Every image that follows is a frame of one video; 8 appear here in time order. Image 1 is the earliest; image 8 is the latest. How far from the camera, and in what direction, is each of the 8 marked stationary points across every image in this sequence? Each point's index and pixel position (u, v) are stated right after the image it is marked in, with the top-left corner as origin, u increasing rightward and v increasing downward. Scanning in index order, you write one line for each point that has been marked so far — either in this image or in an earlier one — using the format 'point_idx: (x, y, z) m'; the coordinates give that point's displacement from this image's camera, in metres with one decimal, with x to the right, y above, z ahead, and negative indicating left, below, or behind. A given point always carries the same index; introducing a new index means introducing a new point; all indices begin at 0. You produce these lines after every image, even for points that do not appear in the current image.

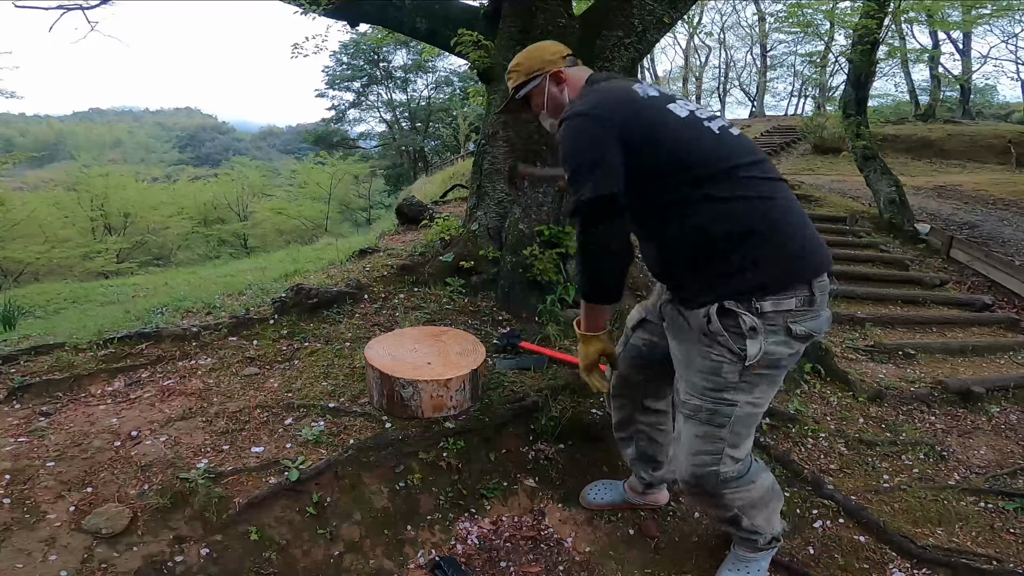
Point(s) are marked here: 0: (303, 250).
0: (-4.0, +0.7, +11.4) m
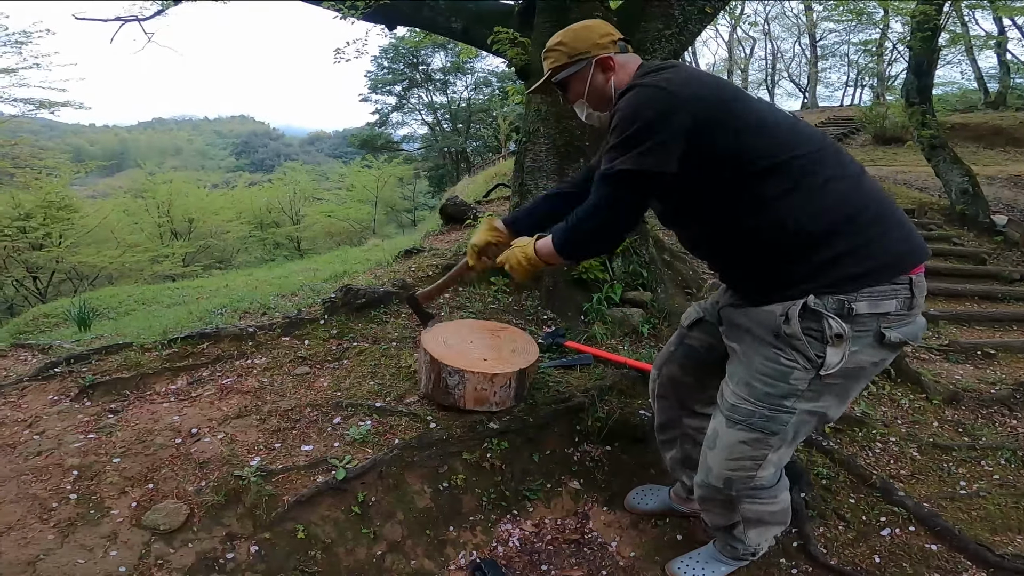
0: (-3.1, +0.7, +11.7) m
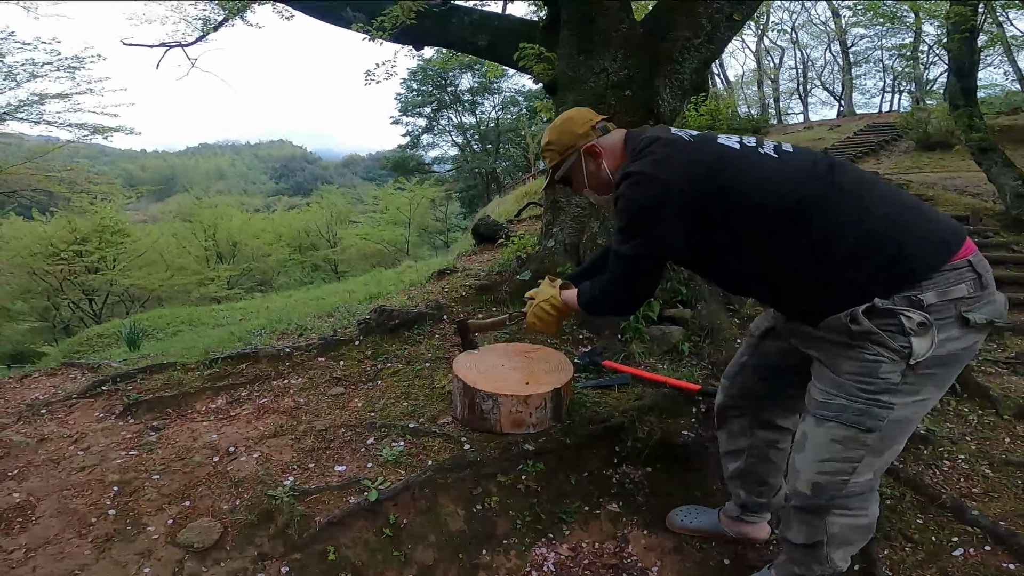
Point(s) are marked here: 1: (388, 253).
0: (-2.4, +0.4, +11.8) m
1: (-3.5, +1.0, +16.9) m
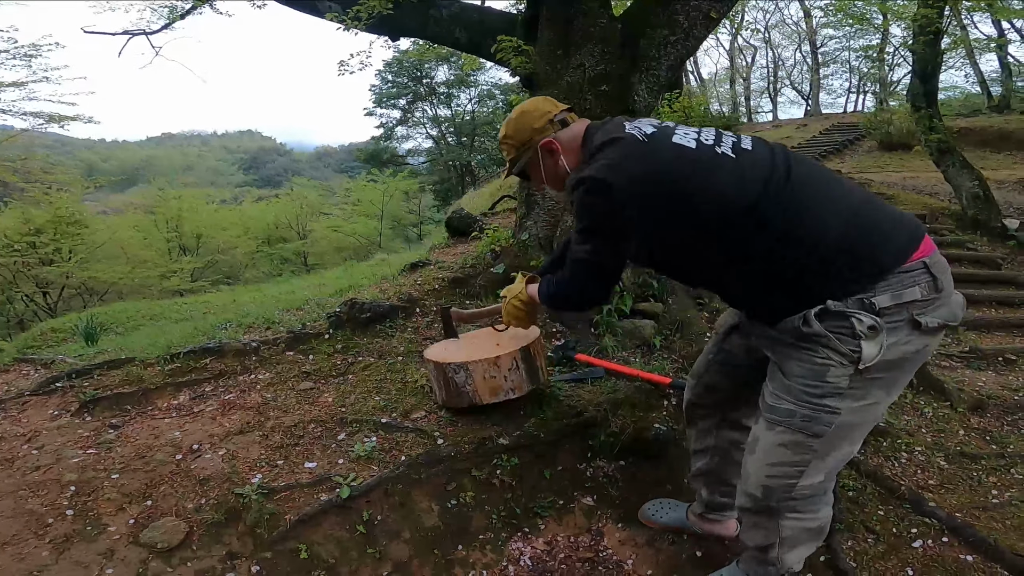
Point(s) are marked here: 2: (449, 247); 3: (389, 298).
0: (-3.0, +0.5, +11.6) m
1: (-4.3, +1.2, +16.7) m
2: (-0.7, +0.5, +6.4) m
3: (-1.0, -0.1, +4.7) m
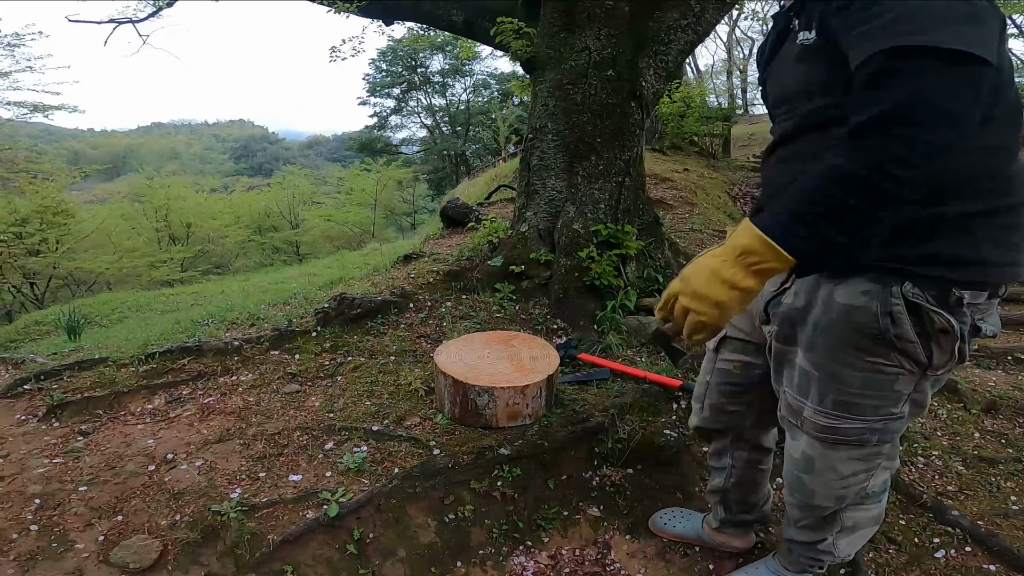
0: (-3.1, +0.6, +11.4) m
1: (-4.4, +1.4, +16.4) m
2: (-0.7, +0.5, +6.2) m
3: (-1.0, 0.0, +4.5) m
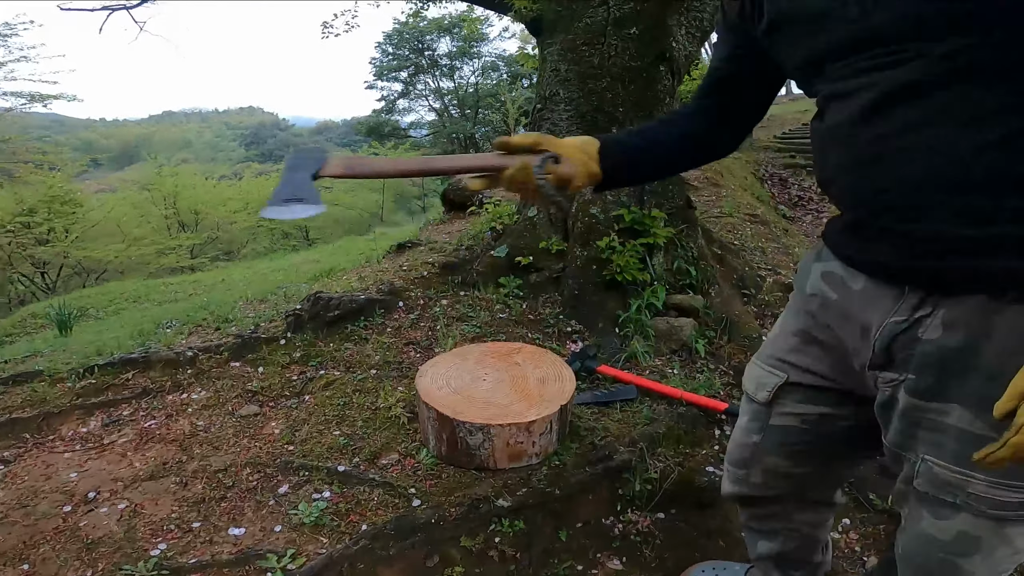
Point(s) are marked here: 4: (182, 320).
0: (-2.9, +0.8, +10.8) m
1: (-4.1, +1.7, +15.8) m
2: (-0.6, +0.6, +5.5) m
3: (-0.9, 0.0, +3.9) m
4: (-2.6, -0.2, +4.8) m
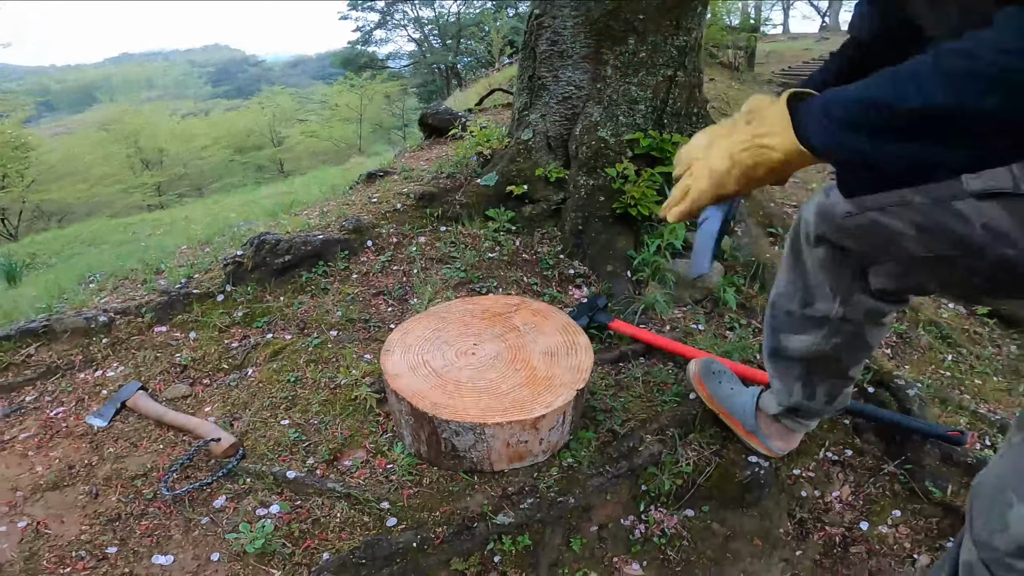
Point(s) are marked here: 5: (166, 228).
0: (-3.1, +1.7, +10.0) m
1: (-4.6, +3.0, +14.9) m
2: (-0.7, +1.0, +4.9) m
3: (-1.0, +0.3, +3.3) m
4: (-2.7, +0.1, +4.1) m
5: (-4.5, +0.6, +7.6) m
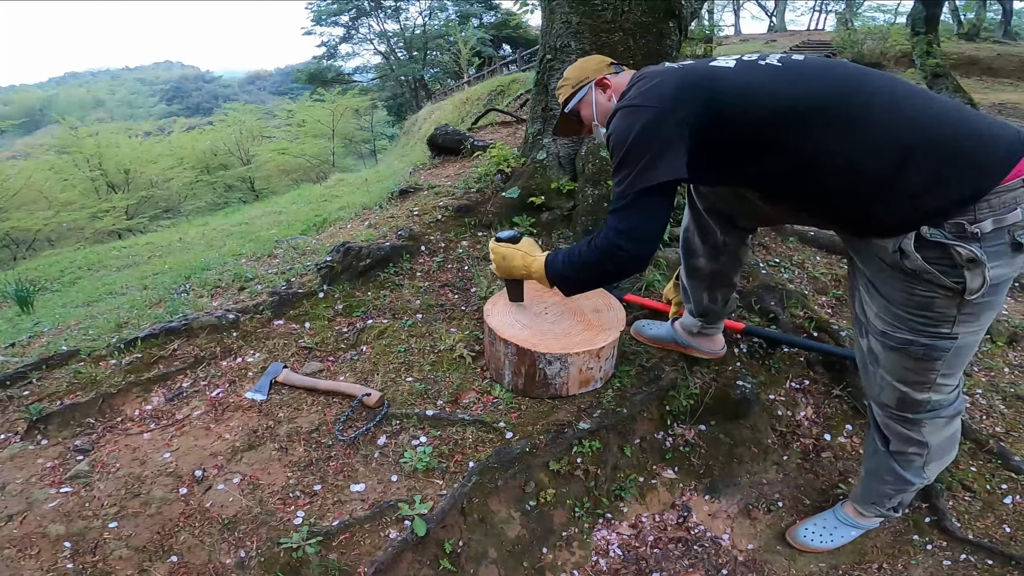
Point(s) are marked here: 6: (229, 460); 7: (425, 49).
0: (-3.4, +1.5, +10.7) m
1: (-5.2, +2.7, +15.5) m
2: (-0.7, +1.0, +5.6) m
3: (-0.9, +0.3, +4.0) m
4: (-2.6, 0.0, +4.7) m
5: (-4.6, +0.4, +8.1) m
6: (-1.2, -0.7, +2.6) m
7: (-2.8, +7.3, +18.5) m
